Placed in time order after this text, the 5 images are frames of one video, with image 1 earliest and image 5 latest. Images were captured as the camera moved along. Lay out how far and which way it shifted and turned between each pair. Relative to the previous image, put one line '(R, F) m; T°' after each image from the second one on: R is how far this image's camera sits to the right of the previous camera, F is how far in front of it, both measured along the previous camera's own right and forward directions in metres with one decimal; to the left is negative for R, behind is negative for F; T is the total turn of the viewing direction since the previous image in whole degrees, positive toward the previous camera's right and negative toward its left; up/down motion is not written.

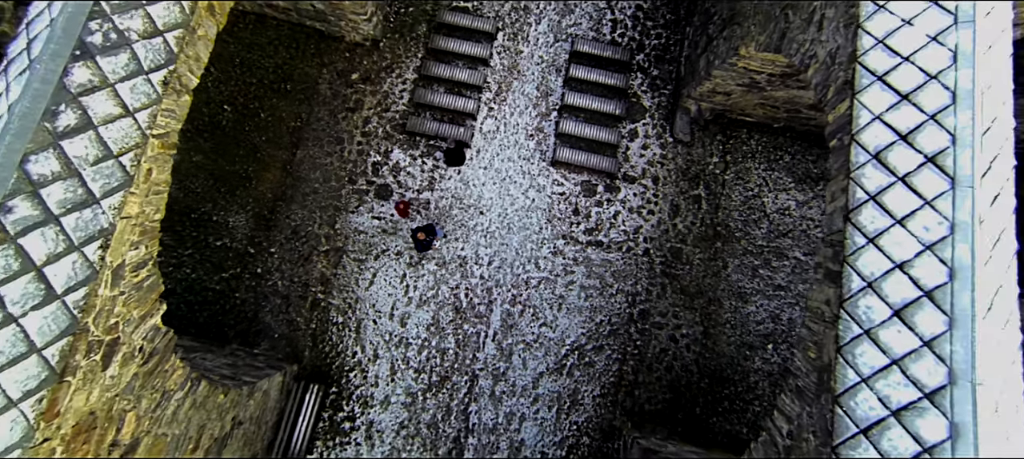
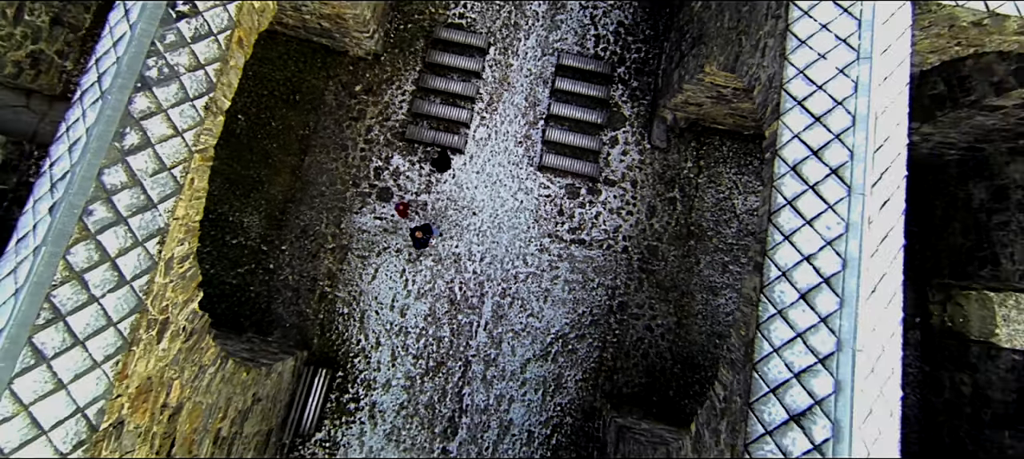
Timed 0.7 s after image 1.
(+0.2, -0.4) m; 0°
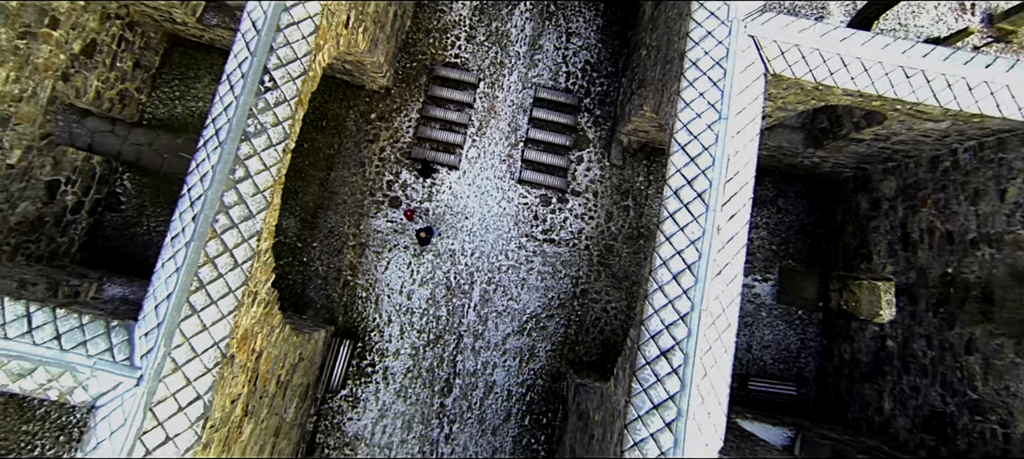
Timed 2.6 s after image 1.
(+0.3, -1.1) m; 0°
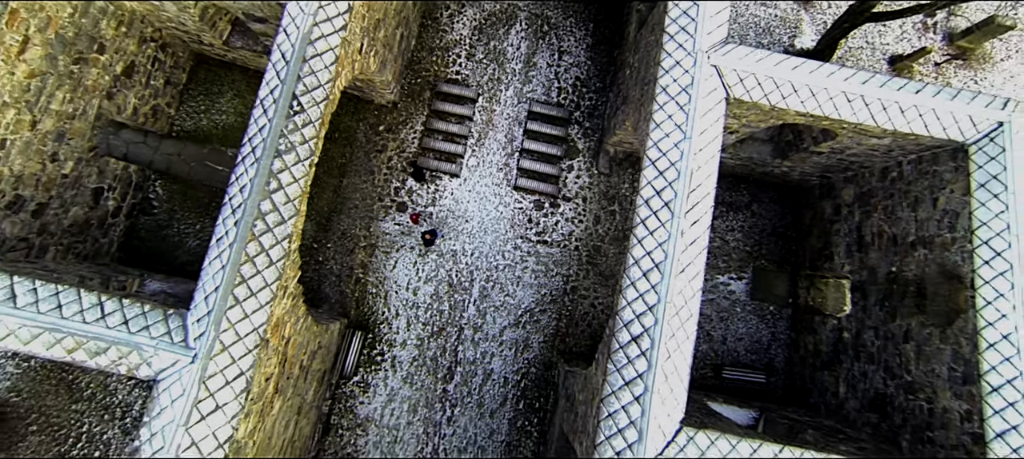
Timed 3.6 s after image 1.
(+0.1, -0.5) m; 0°
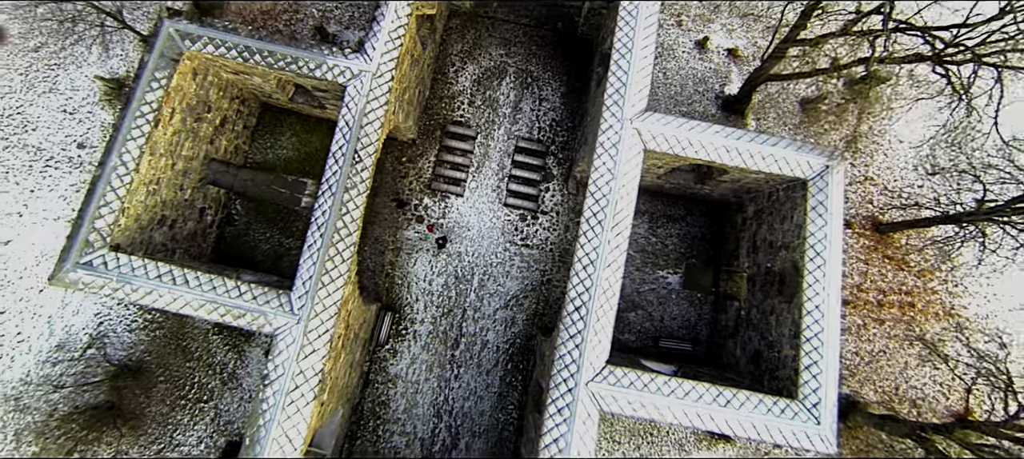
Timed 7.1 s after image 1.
(+0.3, -2.0) m; 0°
